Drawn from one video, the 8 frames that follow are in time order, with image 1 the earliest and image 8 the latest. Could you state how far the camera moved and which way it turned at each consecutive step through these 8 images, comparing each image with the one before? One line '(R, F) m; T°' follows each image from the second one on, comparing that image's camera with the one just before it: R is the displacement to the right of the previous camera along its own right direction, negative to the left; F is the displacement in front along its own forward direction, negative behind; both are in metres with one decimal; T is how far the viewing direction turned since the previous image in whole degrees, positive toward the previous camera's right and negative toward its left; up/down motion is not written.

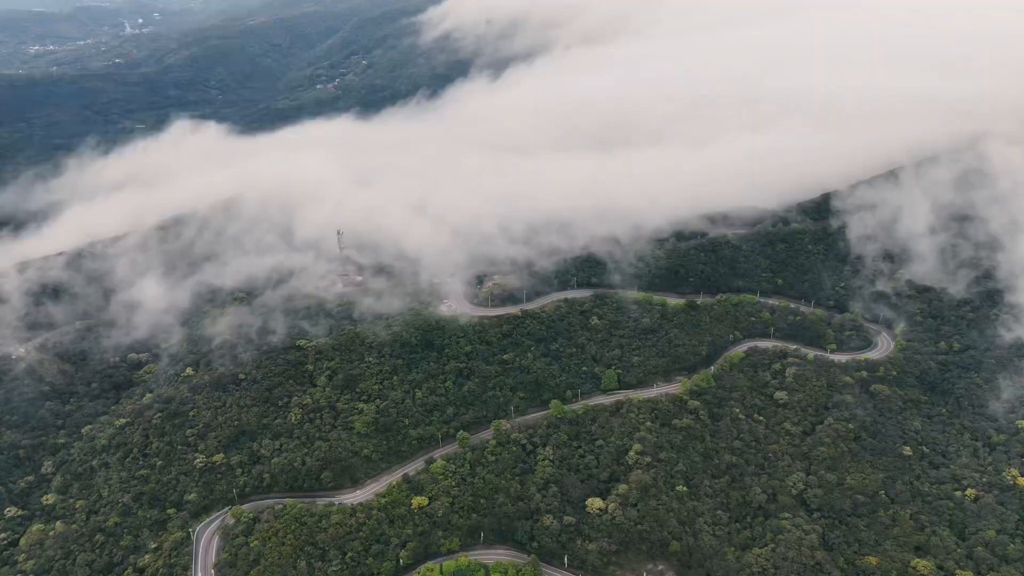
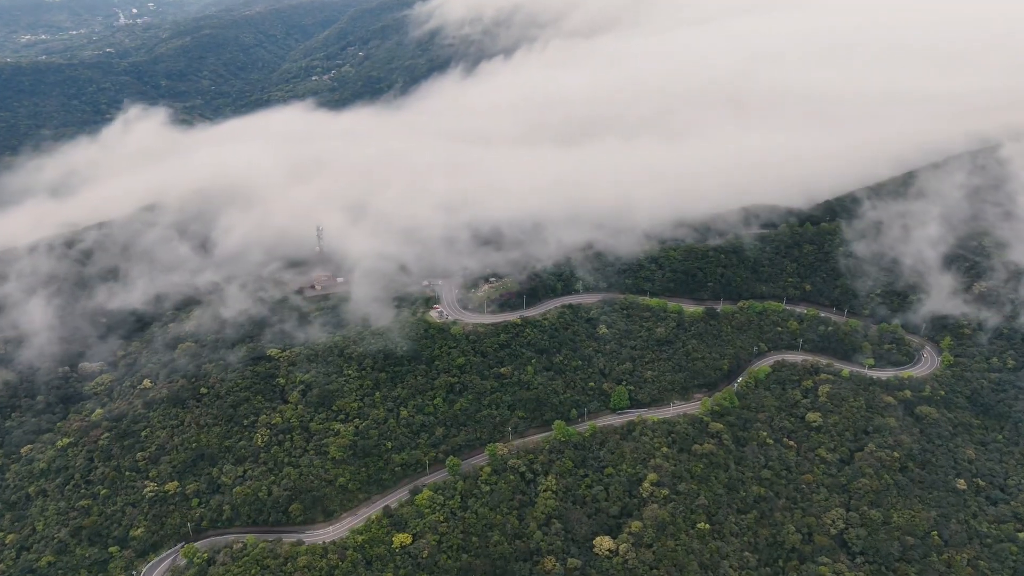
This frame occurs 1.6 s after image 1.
(0.0, +10.5) m; 0°
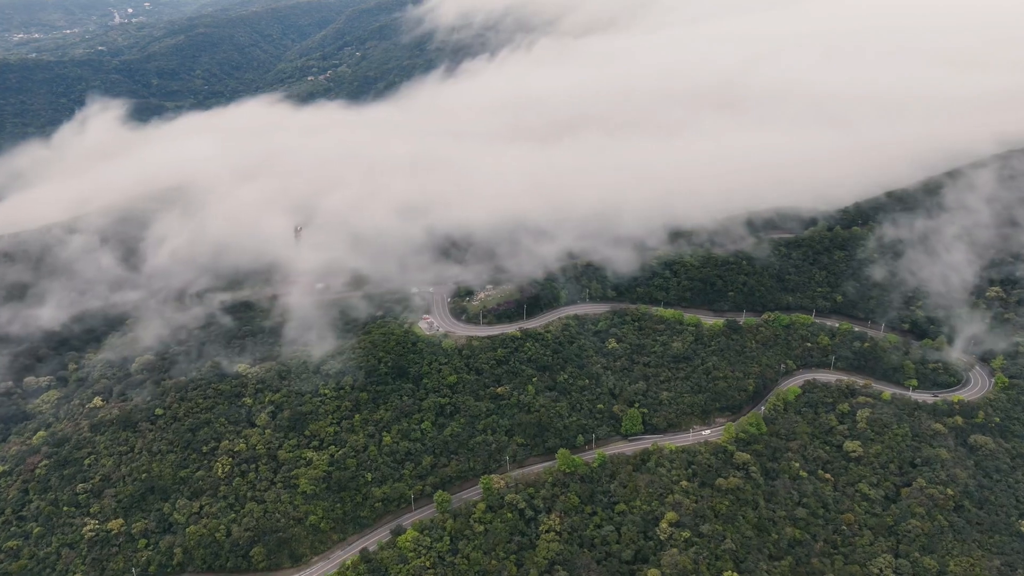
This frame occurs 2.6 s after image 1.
(-0.1, +9.4) m; 0°
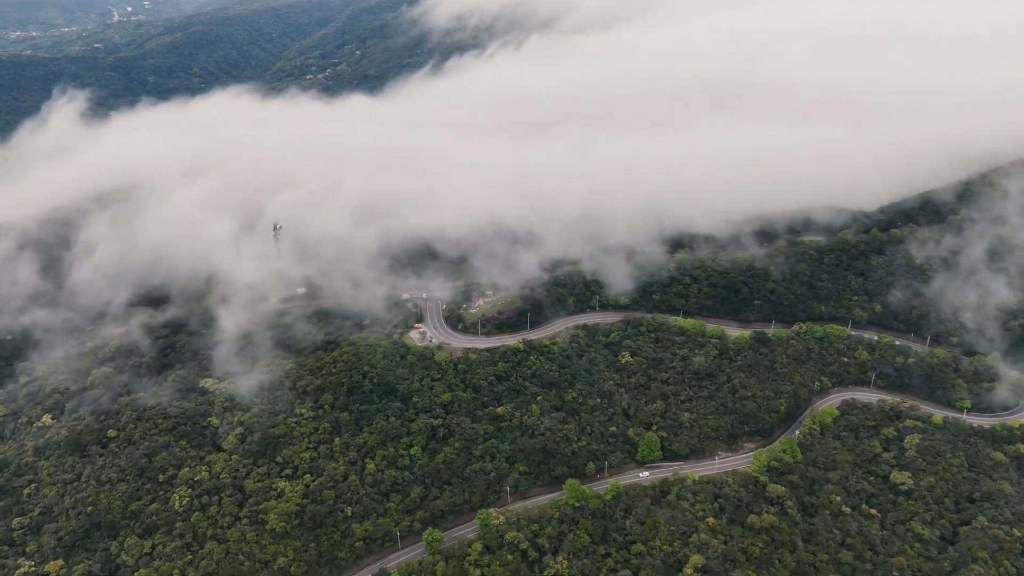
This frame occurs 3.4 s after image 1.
(-0.1, +8.3) m; 0°
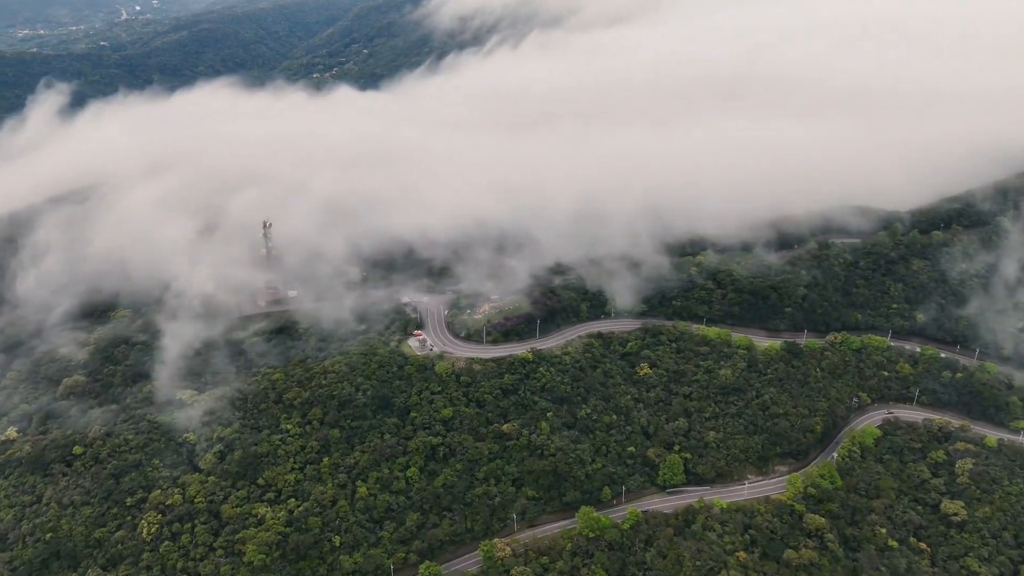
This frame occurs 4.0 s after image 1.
(-0.1, +6.0) m; -1°
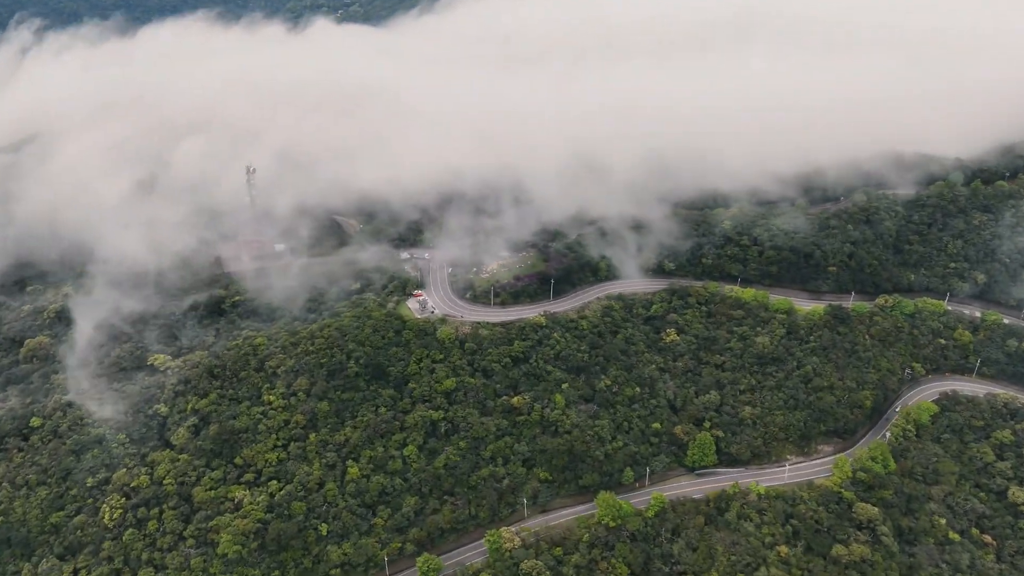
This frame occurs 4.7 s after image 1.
(-0.1, +7.1) m; -1°
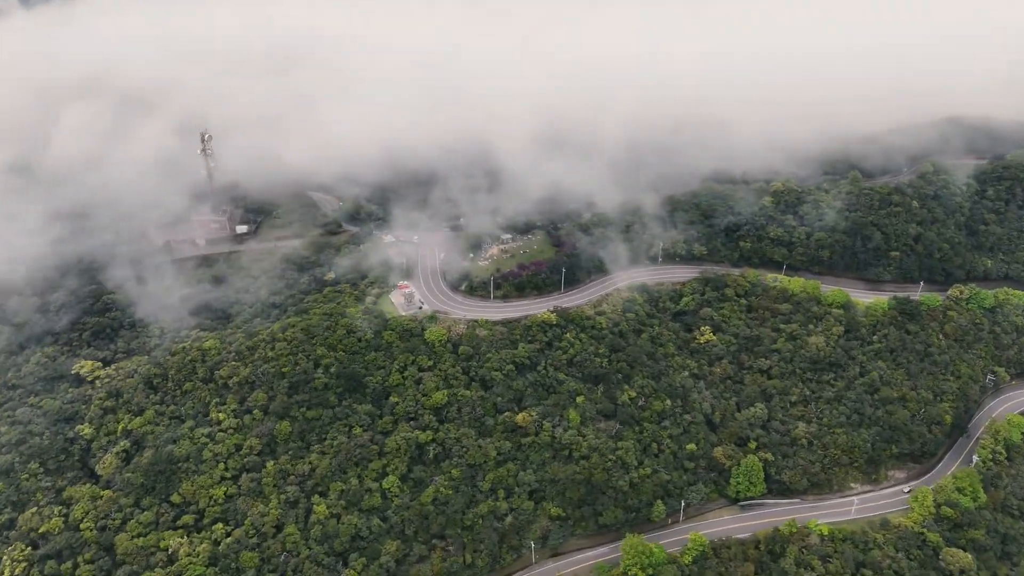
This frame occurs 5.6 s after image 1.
(-0.2, +9.6) m; 0°
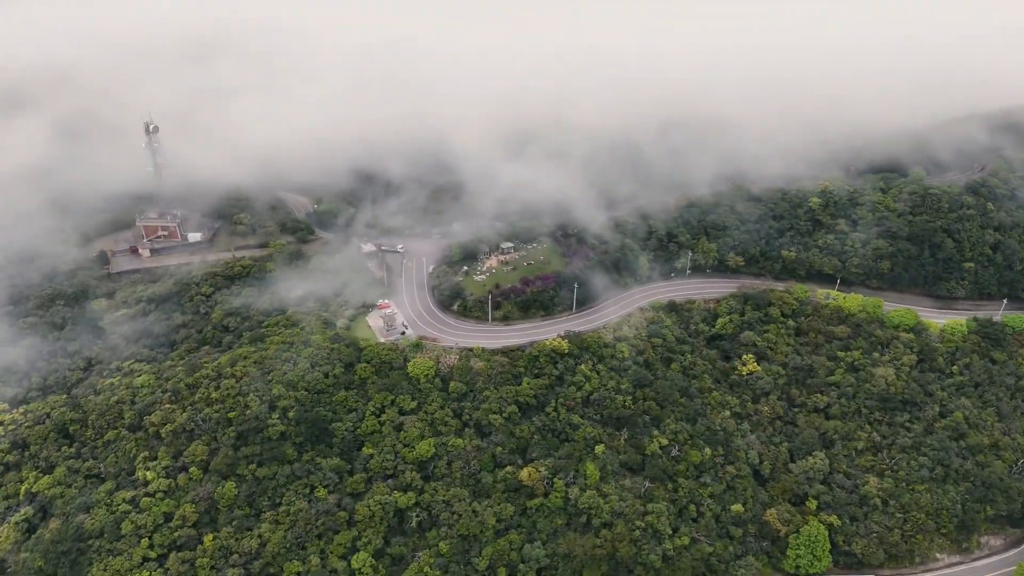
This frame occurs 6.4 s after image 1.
(-0.2, +8.3) m; 0°
